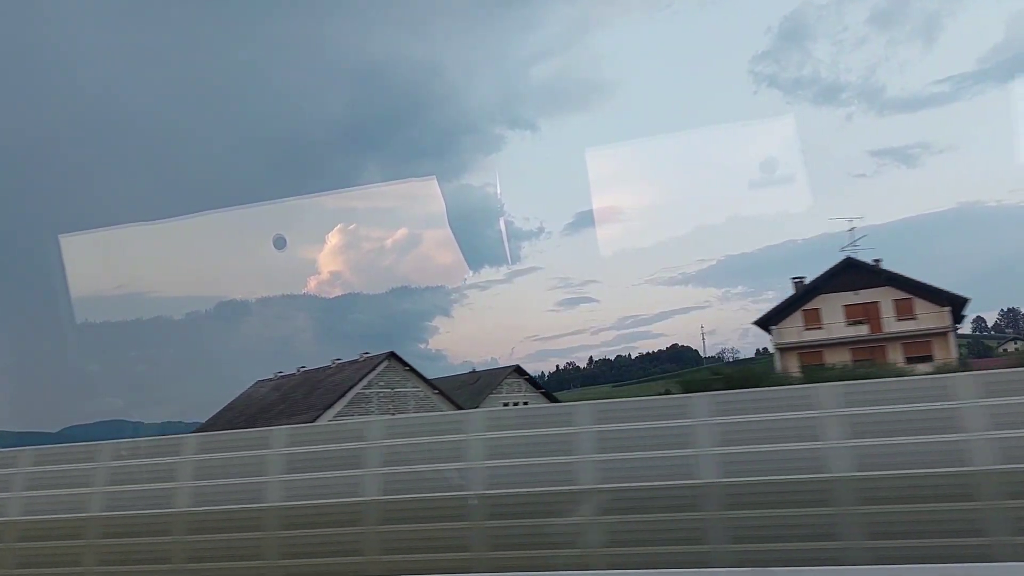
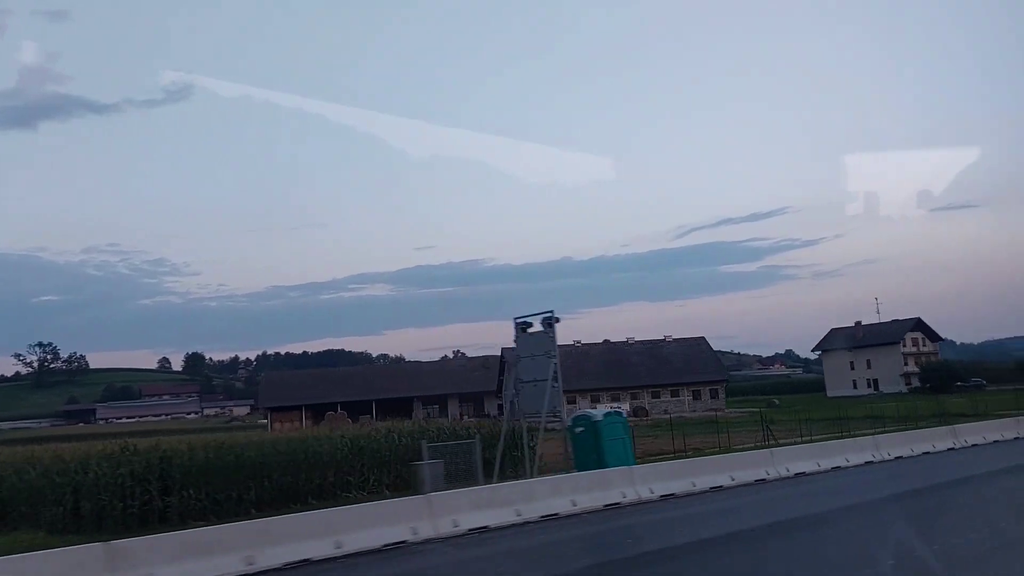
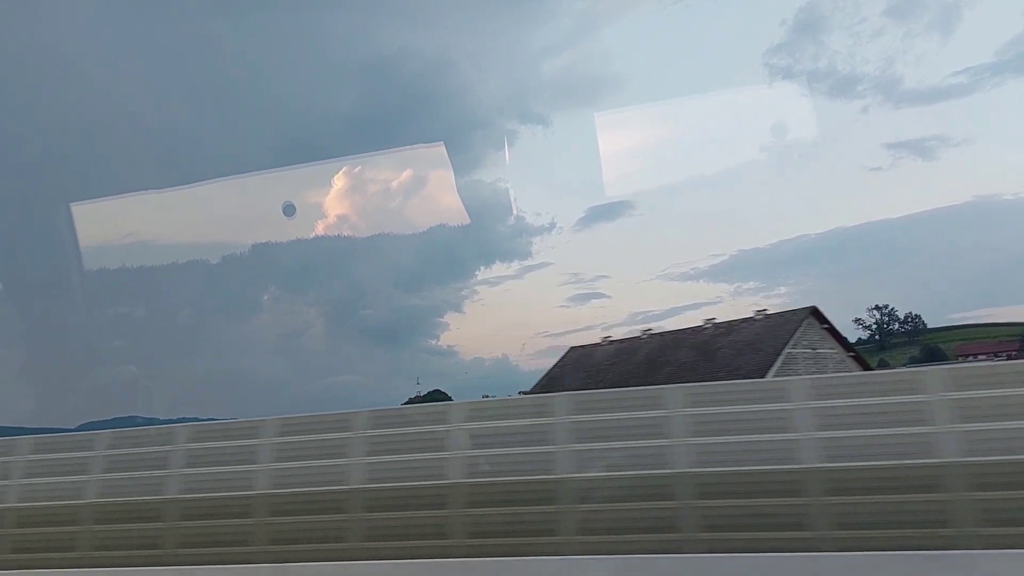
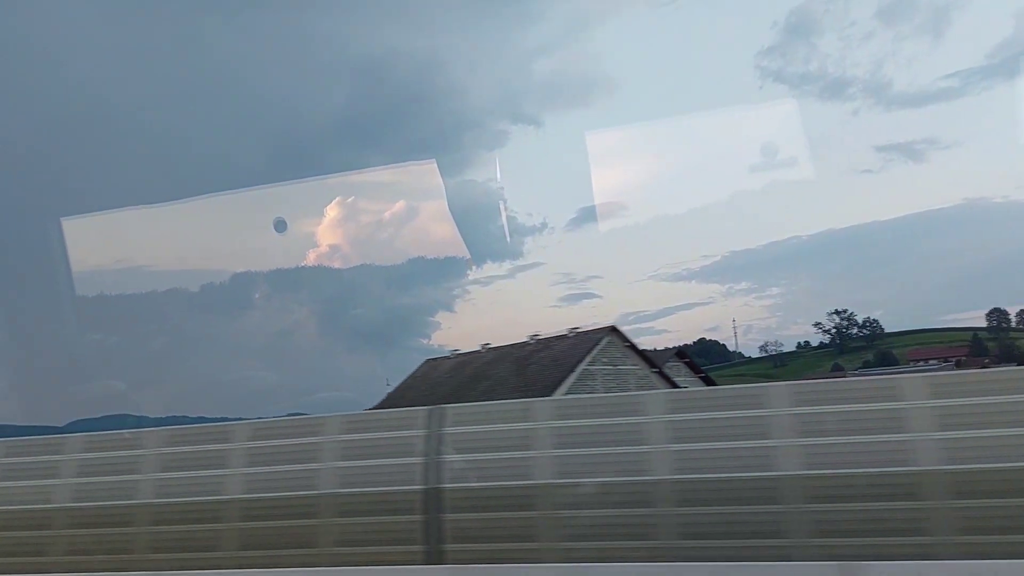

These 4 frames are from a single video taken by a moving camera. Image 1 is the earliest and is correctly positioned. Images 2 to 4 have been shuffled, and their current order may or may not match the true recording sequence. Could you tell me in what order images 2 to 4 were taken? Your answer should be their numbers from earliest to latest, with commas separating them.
4, 3, 2
